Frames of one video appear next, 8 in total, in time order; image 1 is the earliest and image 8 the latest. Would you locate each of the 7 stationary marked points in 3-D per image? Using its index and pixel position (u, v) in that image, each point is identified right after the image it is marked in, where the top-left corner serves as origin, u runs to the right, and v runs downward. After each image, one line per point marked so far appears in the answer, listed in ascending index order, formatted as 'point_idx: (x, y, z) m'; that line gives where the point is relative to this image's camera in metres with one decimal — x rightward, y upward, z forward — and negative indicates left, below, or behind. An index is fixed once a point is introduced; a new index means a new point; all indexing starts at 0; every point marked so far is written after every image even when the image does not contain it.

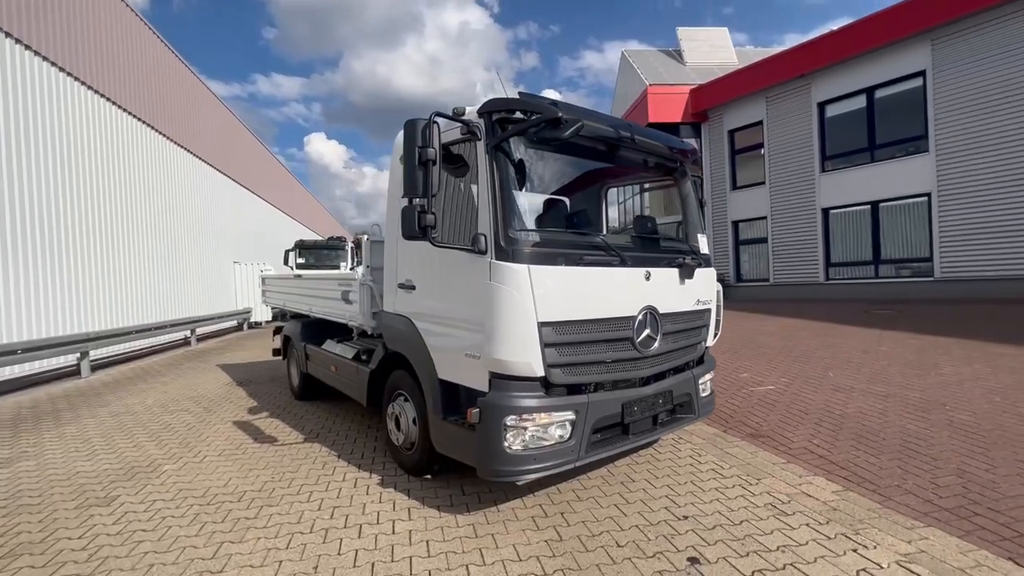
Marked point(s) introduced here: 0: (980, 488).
0: (+4.0, -1.7, +3.9) m
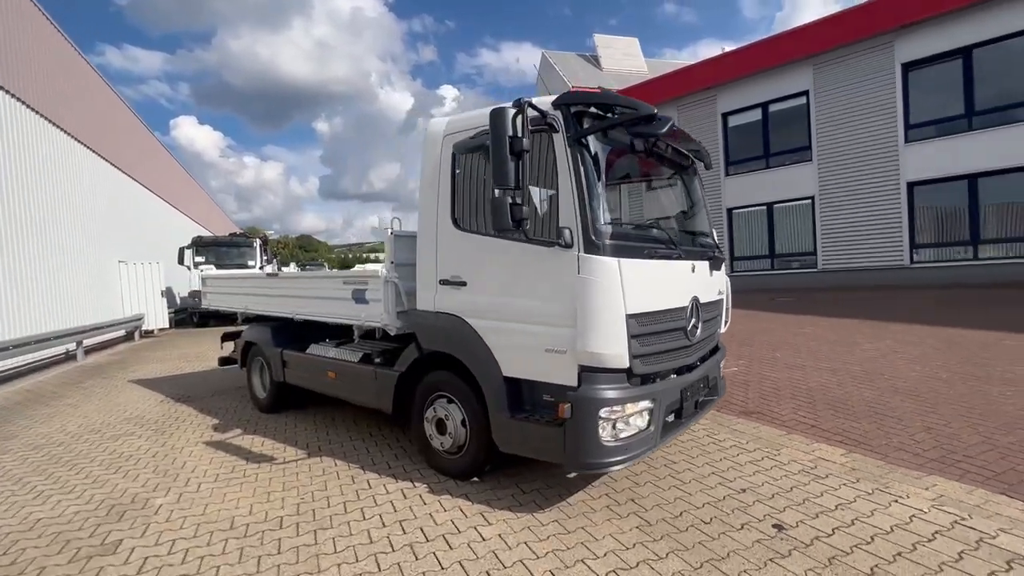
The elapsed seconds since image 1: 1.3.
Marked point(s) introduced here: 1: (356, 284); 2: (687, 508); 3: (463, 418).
0: (+4.5, -1.5, +4.8) m
1: (-1.7, 0.0, +5.1) m
2: (+1.4, -1.8, +3.8) m
3: (-0.4, -1.2, +4.3) m
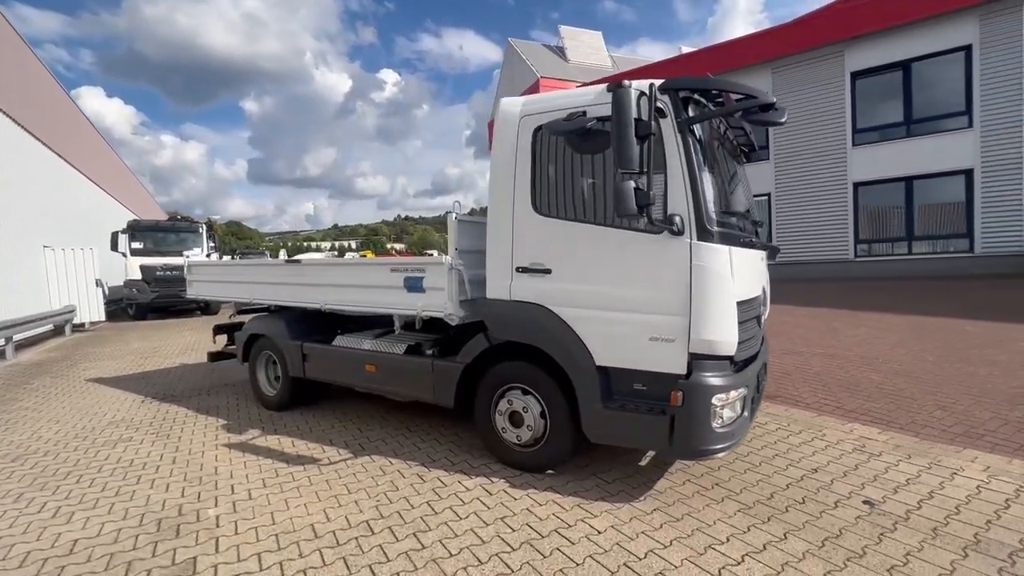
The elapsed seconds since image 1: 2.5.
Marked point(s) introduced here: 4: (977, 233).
0: (+5.1, -1.4, +5.3) m
1: (-1.0, +0.2, +4.8) m
2: (+2.2, -1.7, +3.9) m
3: (+0.3, -1.1, +4.2) m
4: (+15.7, +1.9, +15.9) m
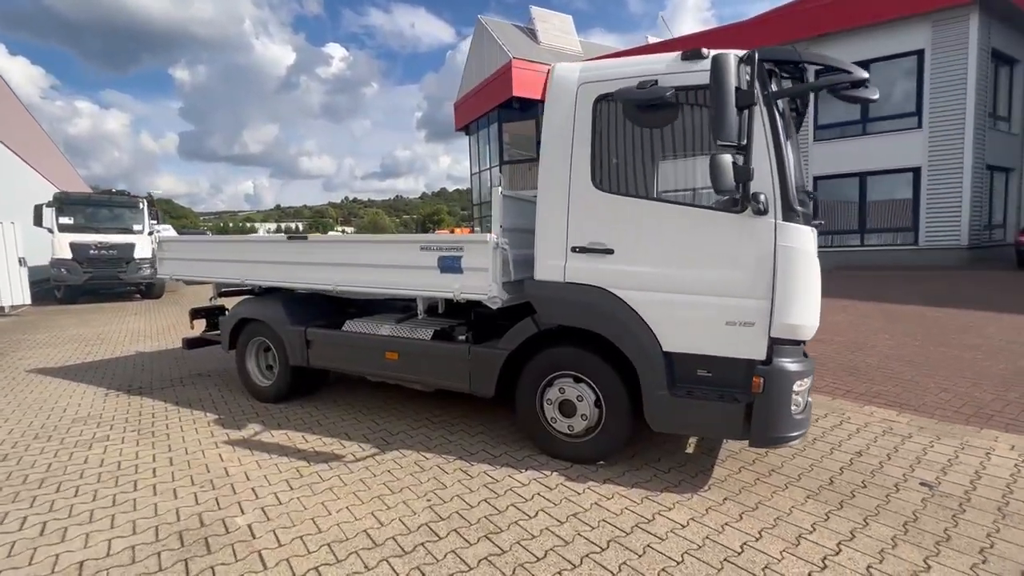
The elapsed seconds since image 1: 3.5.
0: (+5.4, -1.3, +5.5) m
1: (-0.6, +0.4, +4.4) m
2: (+2.6, -1.5, +3.9) m
3: (+0.7, -0.9, +4.0) m
4: (+14.9, +2.2, +17.1) m
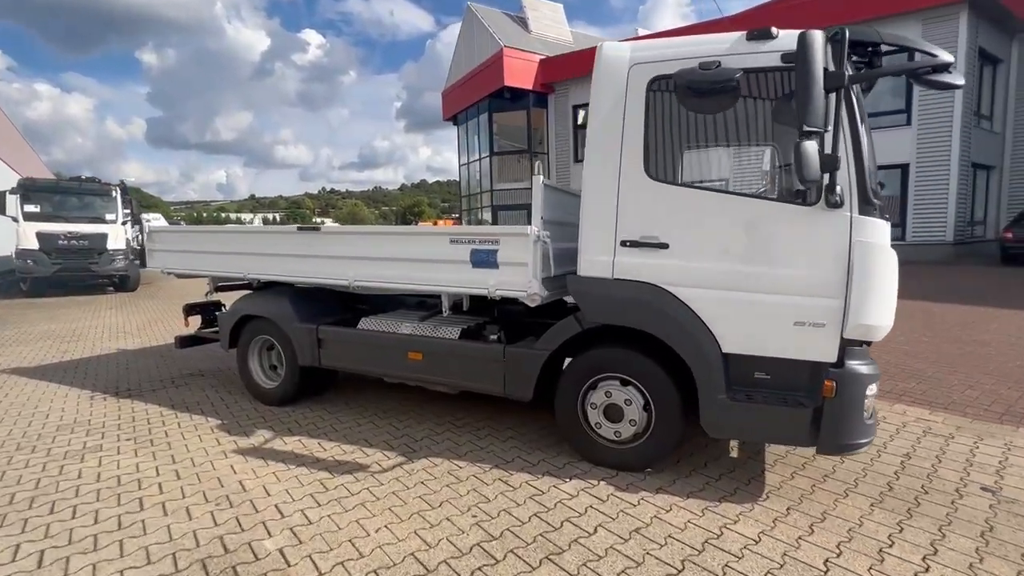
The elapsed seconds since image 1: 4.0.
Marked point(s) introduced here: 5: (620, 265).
0: (+5.6, -1.3, +5.5) m
1: (-0.3, +0.4, +4.1) m
2: (+3.0, -1.5, +3.7) m
3: (+1.1, -0.9, +3.7) m
4: (+14.7, +2.4, +17.4) m
5: (+0.8, +0.2, +3.7) m
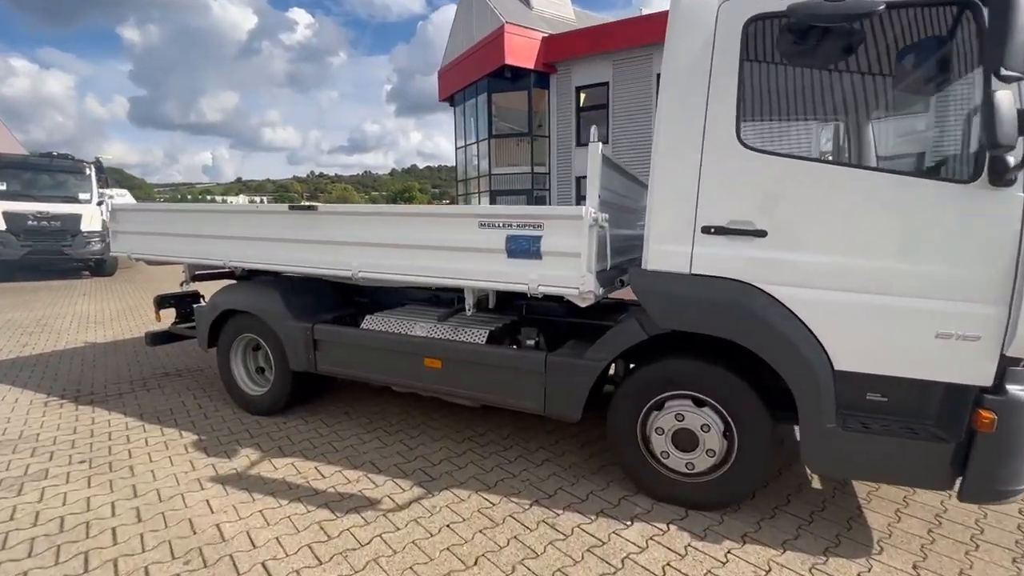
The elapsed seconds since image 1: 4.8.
0: (+5.9, -1.2, +4.9) m
1: (0.0, +0.4, +3.3) m
2: (+3.3, -1.5, +3.1) m
3: (+1.4, -0.9, +3.0) m
4: (+14.8, +2.6, +16.9) m
5: (+1.2, +0.2, +2.9) m
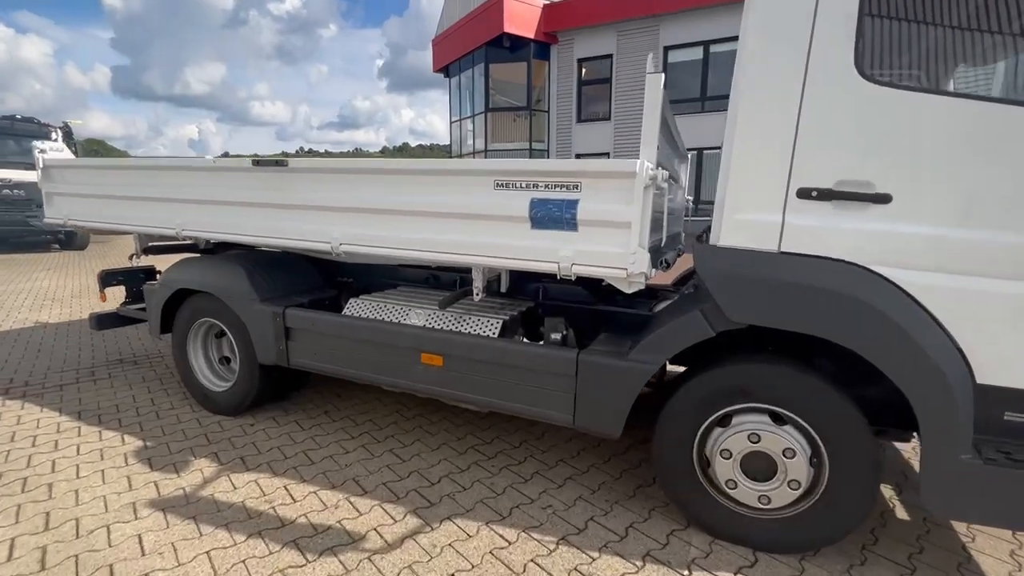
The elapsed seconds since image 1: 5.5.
0: (+6.0, -1.2, +4.3) m
1: (+0.1, +0.5, +2.5) m
2: (+3.4, -1.5, +2.4) m
3: (+1.5, -0.8, +2.3) m
4: (+14.7, +3.1, +16.3) m
5: (+1.3, +0.3, +2.2) m
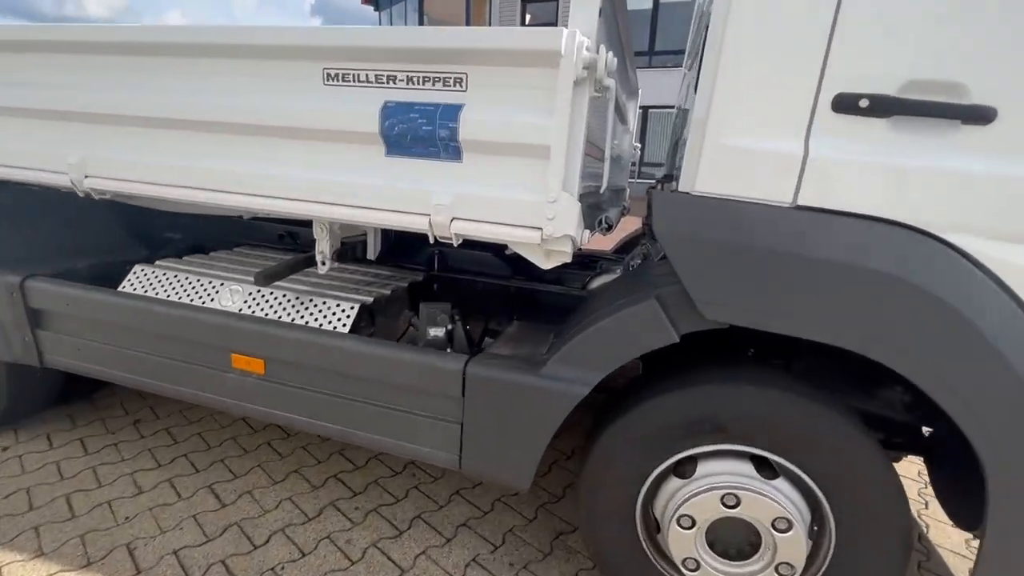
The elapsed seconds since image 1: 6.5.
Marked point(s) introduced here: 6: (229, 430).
0: (+5.2, -1.0, +4.1) m
1: (-0.4, +0.6, +1.4) m
2: (+2.8, -1.4, +1.9) m
3: (+1.0, -0.7, +1.5) m
4: (+12.5, +4.2, +16.6) m
5: (+0.8, +0.3, +1.3) m
6: (-1.7, -0.8, +2.7) m
